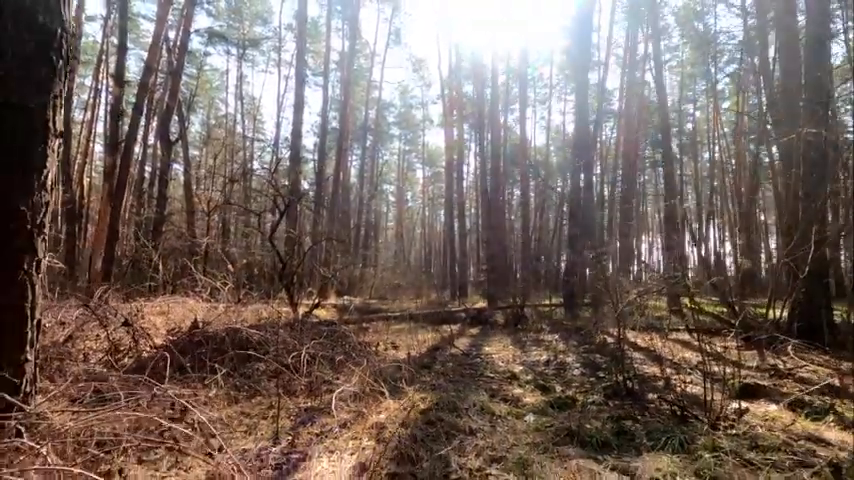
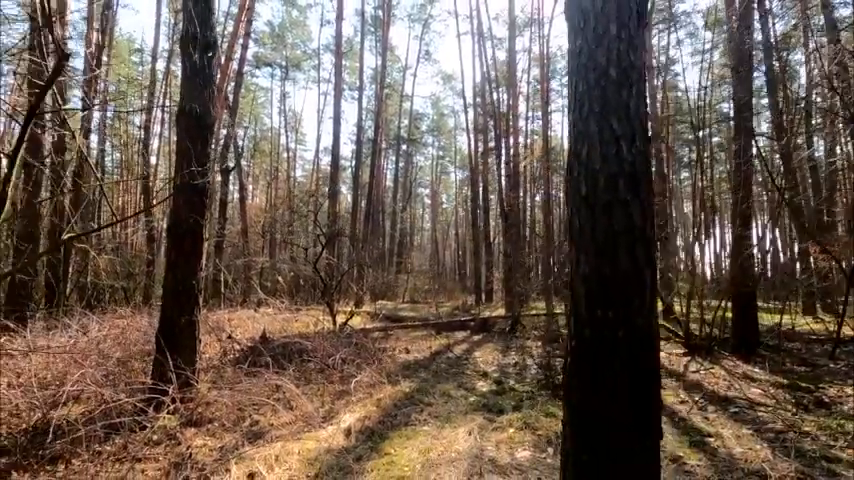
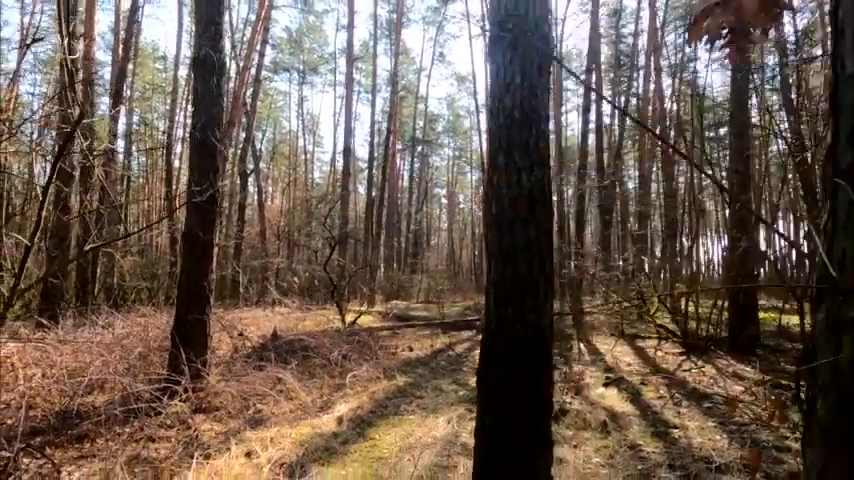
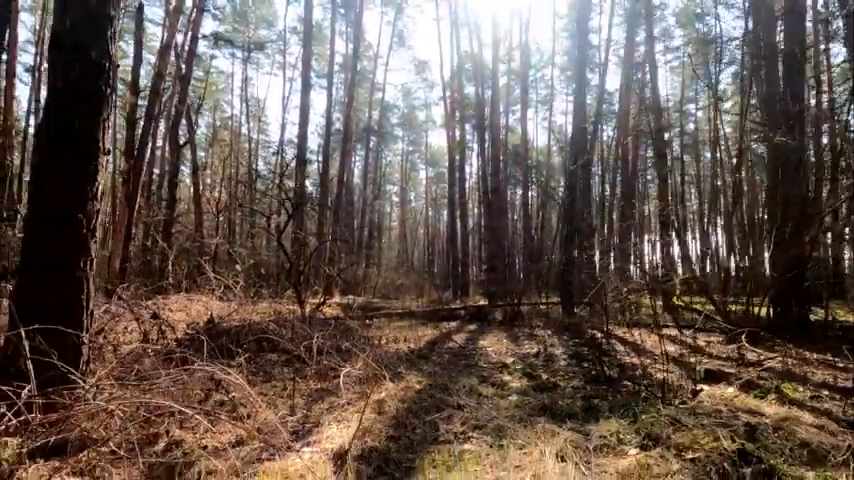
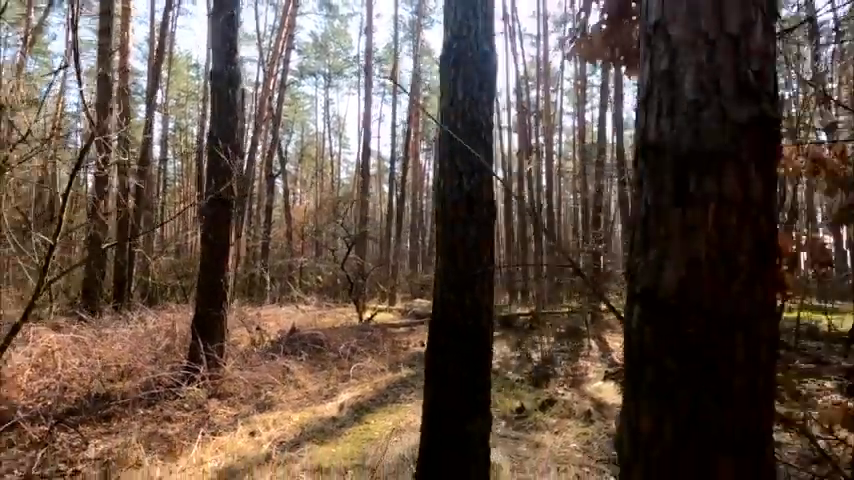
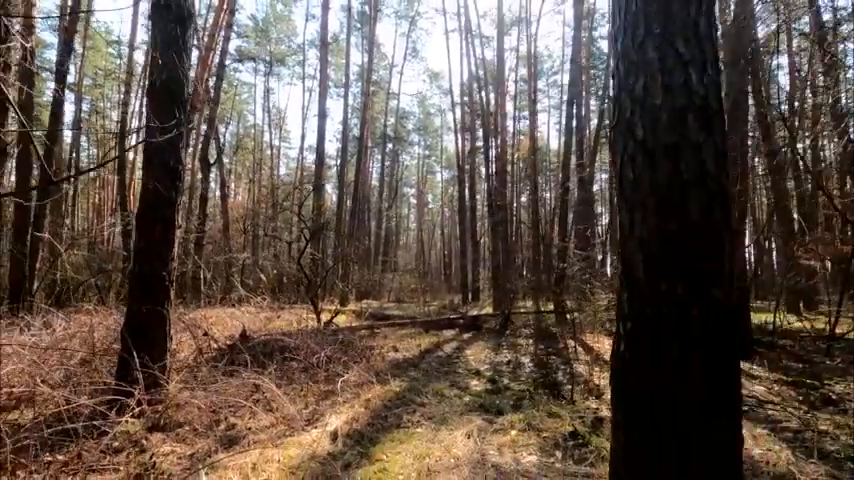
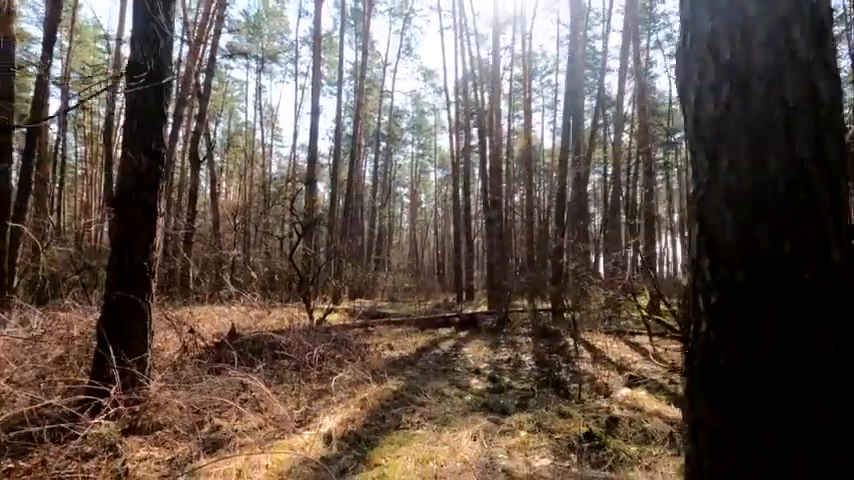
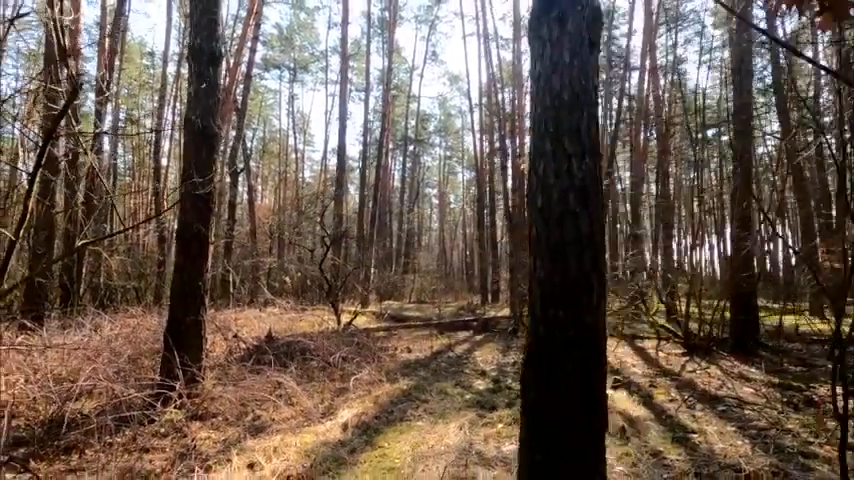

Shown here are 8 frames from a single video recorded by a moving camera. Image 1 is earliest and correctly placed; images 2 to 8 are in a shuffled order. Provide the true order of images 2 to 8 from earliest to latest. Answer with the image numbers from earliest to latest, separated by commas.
4, 7, 6, 2, 8, 3, 5
